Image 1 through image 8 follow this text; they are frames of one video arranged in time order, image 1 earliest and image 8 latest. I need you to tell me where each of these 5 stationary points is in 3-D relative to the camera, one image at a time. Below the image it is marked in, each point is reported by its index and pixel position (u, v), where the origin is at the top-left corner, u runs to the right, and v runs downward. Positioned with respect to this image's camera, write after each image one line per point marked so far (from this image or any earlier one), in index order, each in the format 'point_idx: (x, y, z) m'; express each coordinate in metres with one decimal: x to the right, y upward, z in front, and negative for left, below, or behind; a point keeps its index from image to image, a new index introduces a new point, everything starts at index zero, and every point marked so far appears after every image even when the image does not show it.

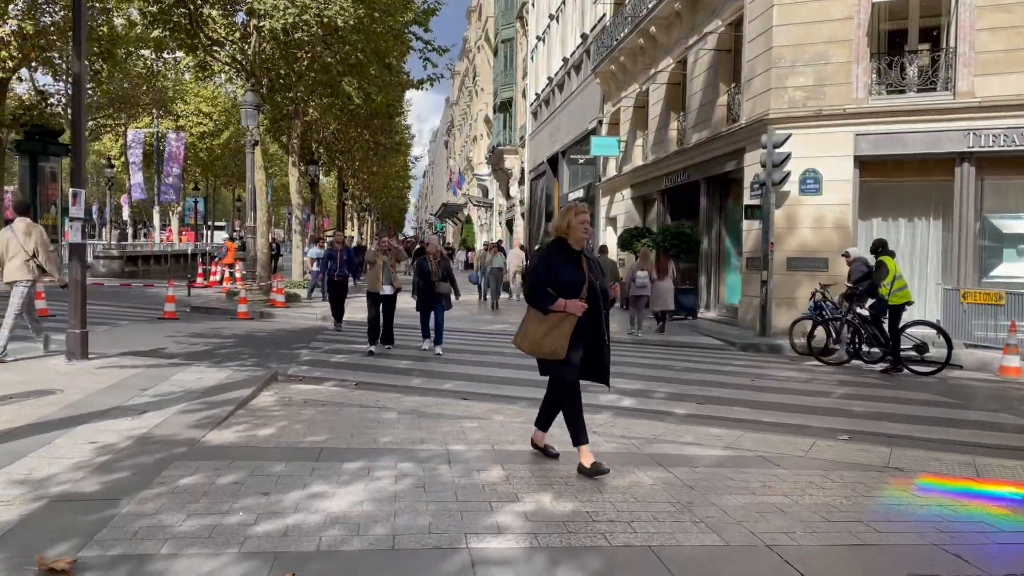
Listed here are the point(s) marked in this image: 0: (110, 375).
0: (-3.9, -0.8, +8.0) m
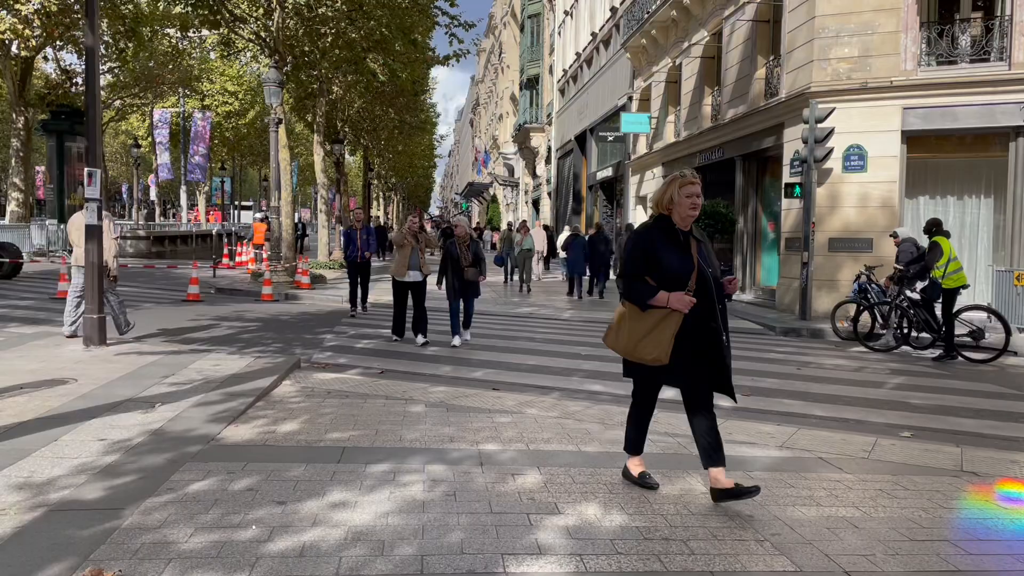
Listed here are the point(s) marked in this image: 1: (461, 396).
0: (-3.6, -0.7, +7.7) m
1: (-0.4, -0.9, +6.8) m
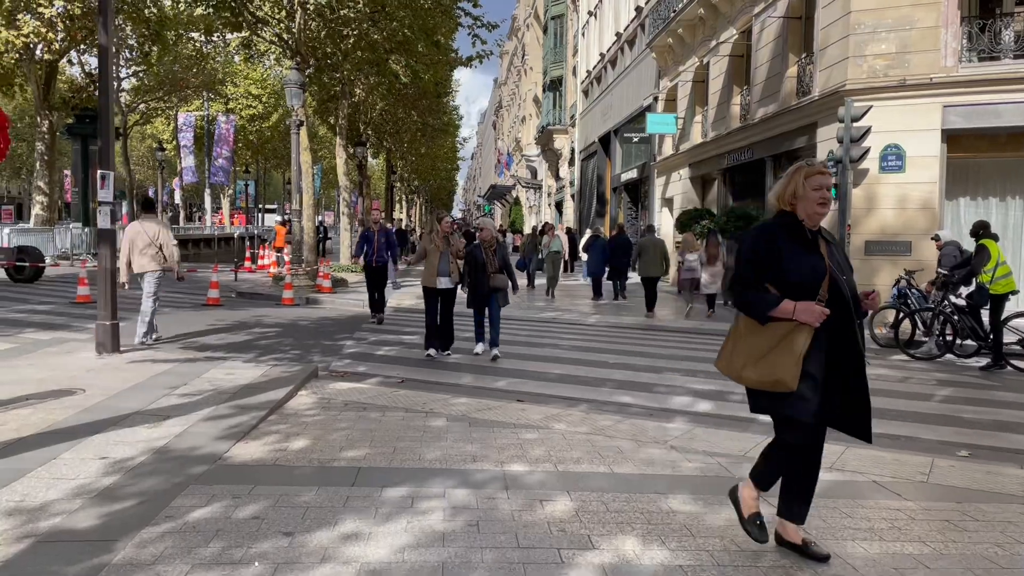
0: (-3.4, -0.7, +7.5) m
1: (-0.2, -0.9, +6.4) m
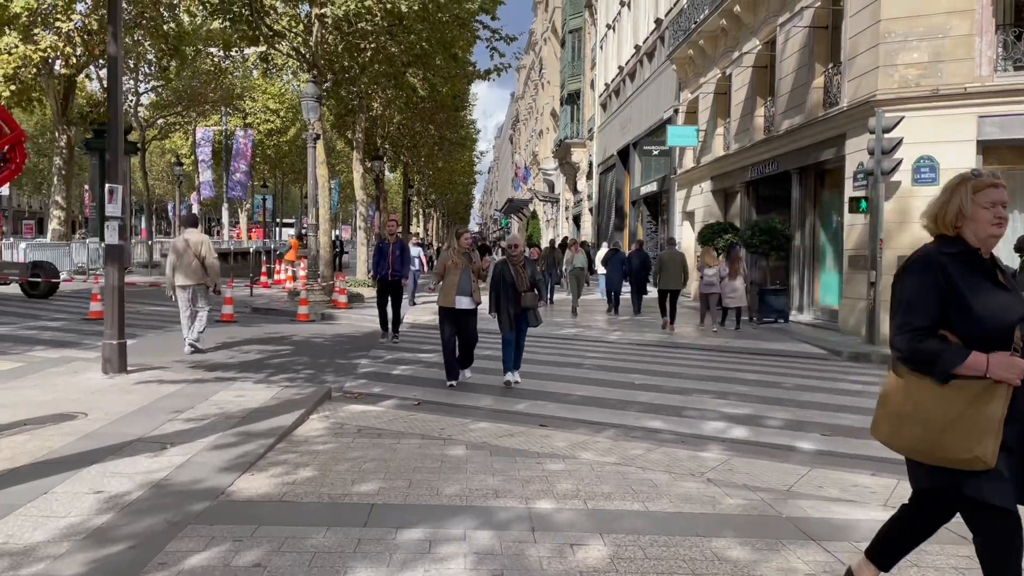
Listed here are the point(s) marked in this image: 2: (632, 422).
0: (-3.2, -0.9, +7.2) m
1: (0.0, -1.1, +6.1) m
2: (+1.0, -1.1, +6.9) m
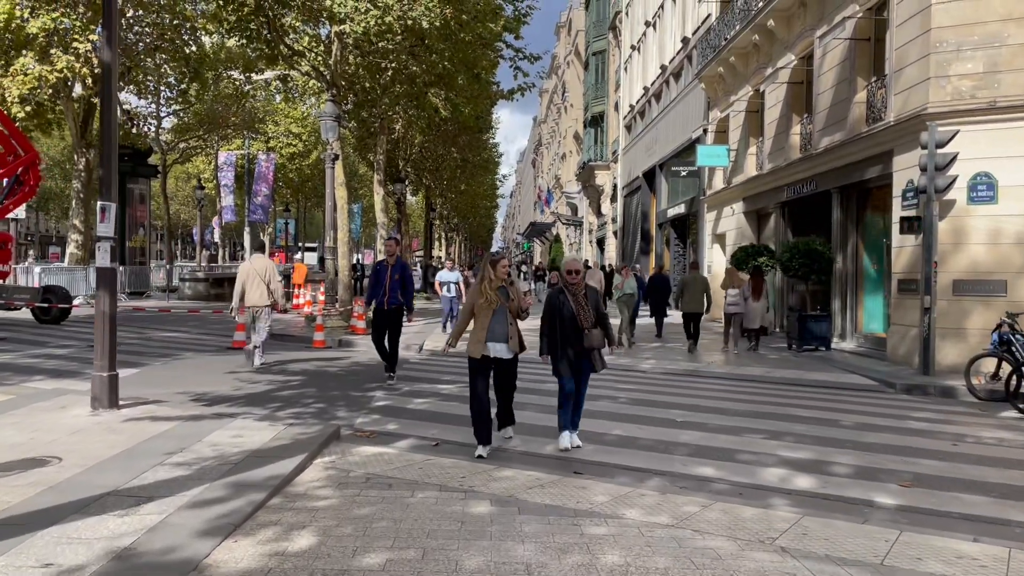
0: (-3.0, -1.1, +6.5) m
1: (+0.2, -1.3, +5.3) m
2: (+1.2, -1.3, +6.1) m
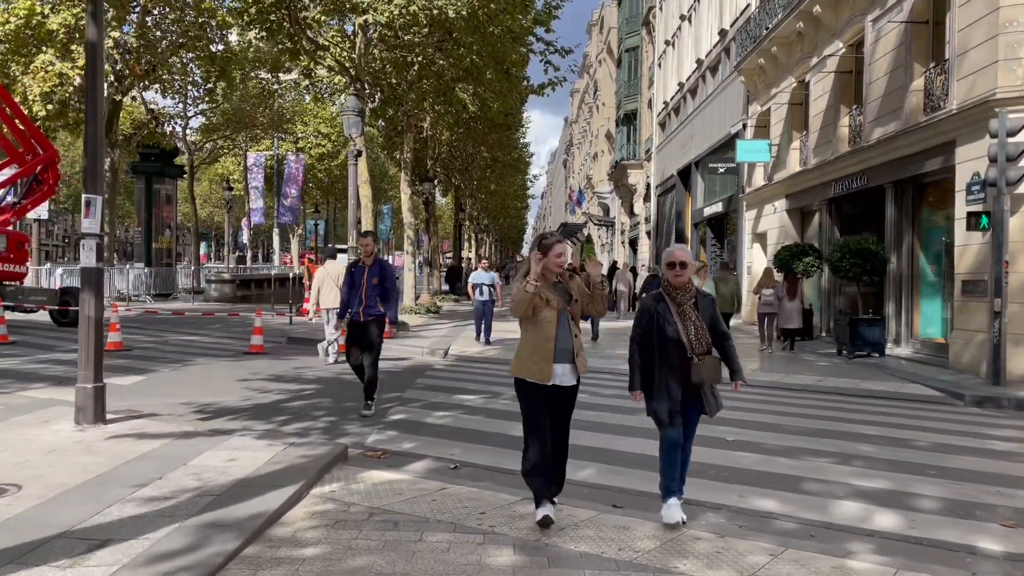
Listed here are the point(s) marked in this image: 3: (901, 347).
0: (-2.8, -1.1, +5.7) m
1: (+0.3, -1.3, +4.4) m
2: (+1.4, -1.3, +5.2) m
3: (+7.0, -1.1, +14.9) m
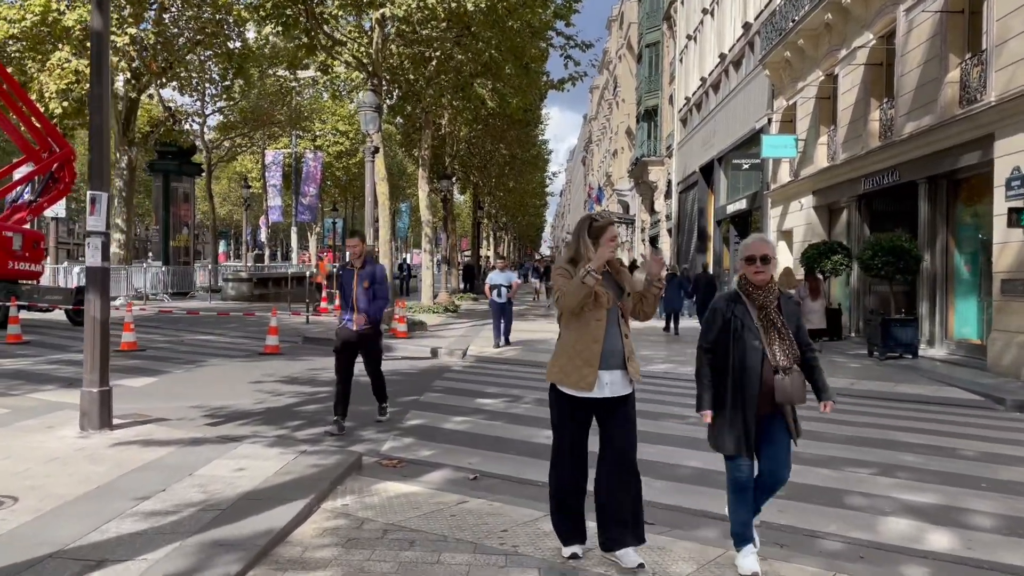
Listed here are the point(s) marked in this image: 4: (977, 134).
0: (-2.6, -1.1, +5.5) m
1: (+0.4, -1.3, +4.1) m
2: (+1.5, -1.3, +4.8) m
3: (+7.4, -1.0, +14.4) m
4: (+7.0, +2.3, +12.5) m
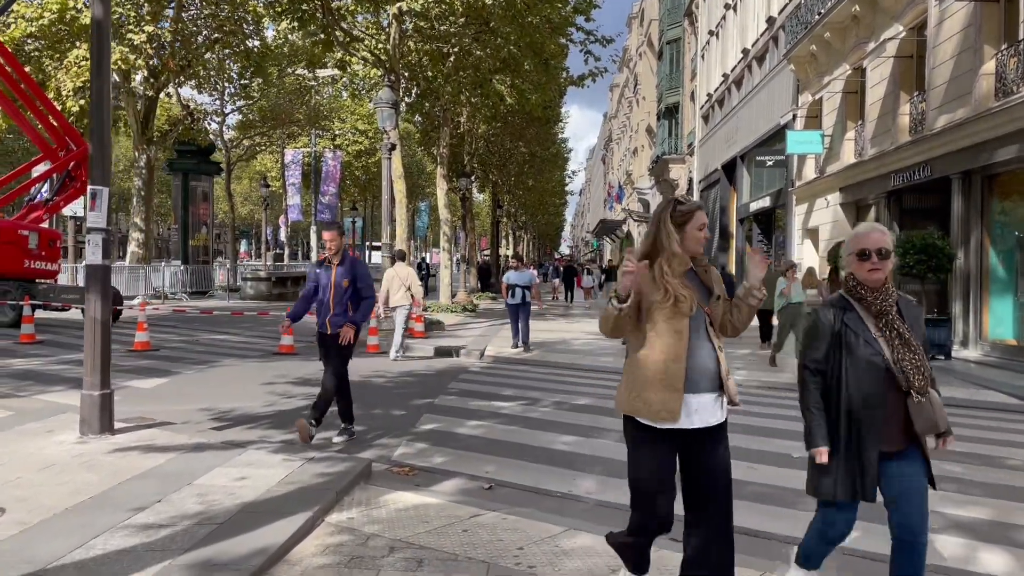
0: (-2.5, -1.1, +5.2) m
1: (+0.5, -1.3, +3.8) m
2: (+1.6, -1.3, +4.5) m
3: (+7.7, -1.0, +13.9) m
4: (+7.3, +2.3, +12.0) m
